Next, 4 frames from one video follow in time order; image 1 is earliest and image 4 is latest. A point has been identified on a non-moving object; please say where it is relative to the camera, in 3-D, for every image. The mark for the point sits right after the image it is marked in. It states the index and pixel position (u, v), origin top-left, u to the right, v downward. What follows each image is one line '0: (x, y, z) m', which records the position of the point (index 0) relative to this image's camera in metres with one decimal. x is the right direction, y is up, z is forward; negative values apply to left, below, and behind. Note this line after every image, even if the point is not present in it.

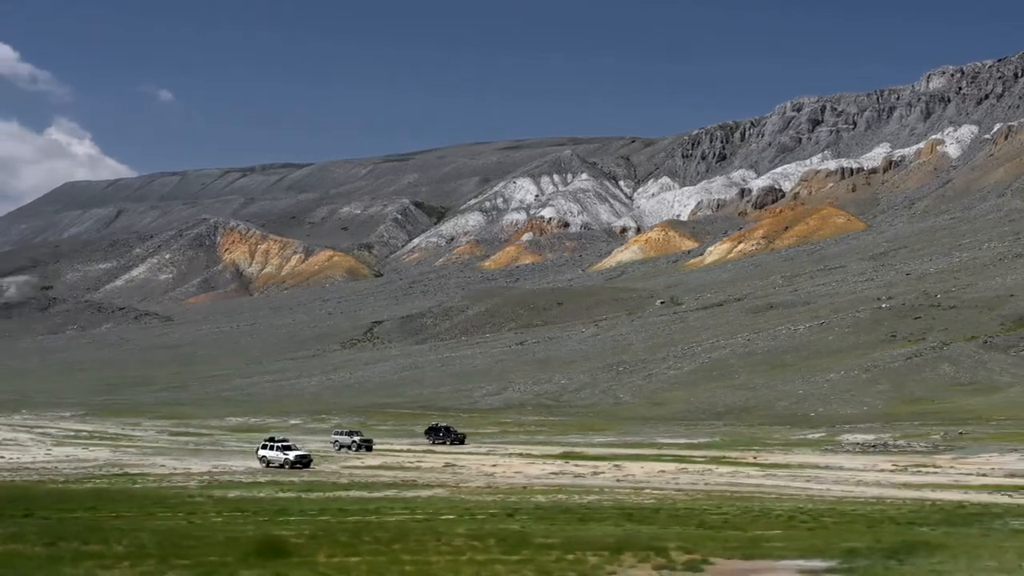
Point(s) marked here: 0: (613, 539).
0: (+1.7, -4.3, +17.8) m
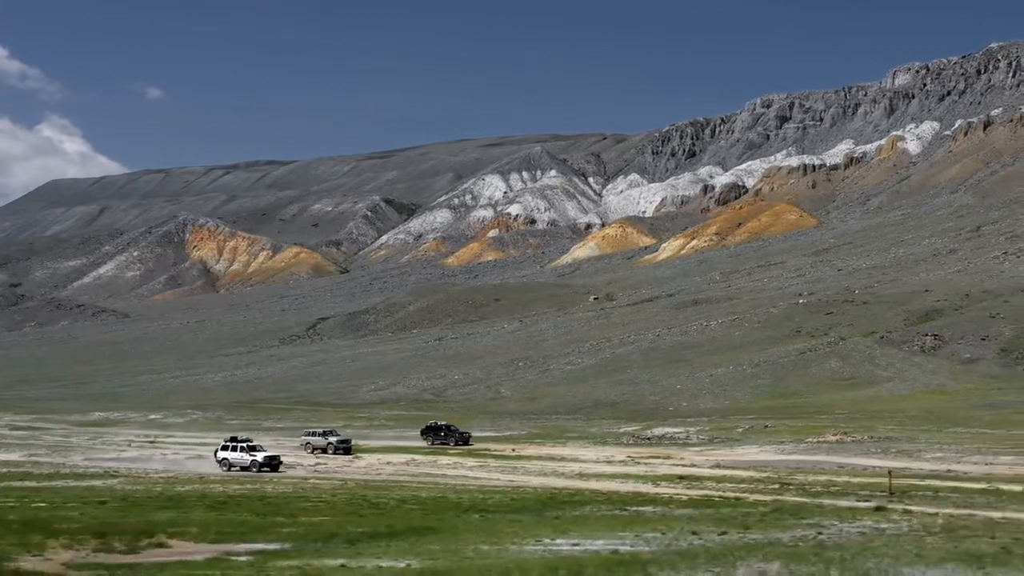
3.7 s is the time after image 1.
0: (-6.6, -4.1, +18.0) m
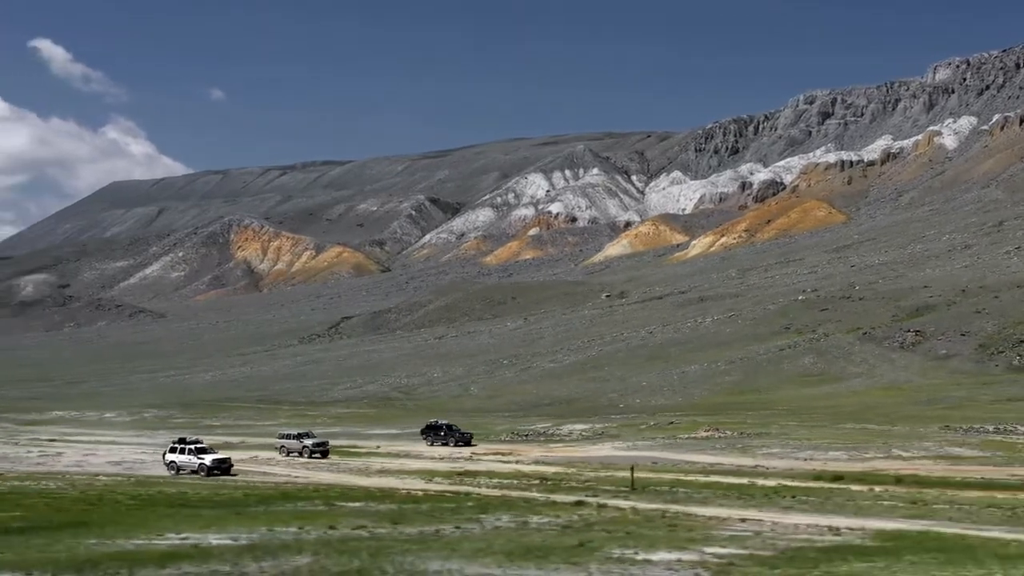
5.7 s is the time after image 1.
0: (-12.6, -4.2, +18.8) m
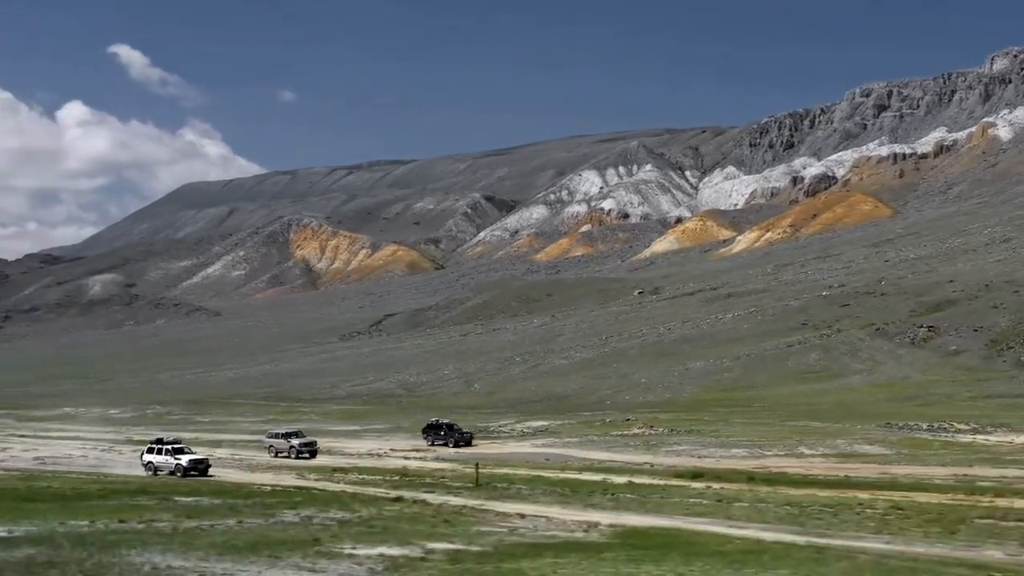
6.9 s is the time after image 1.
0: (-16.4, -4.3, +20.2) m
